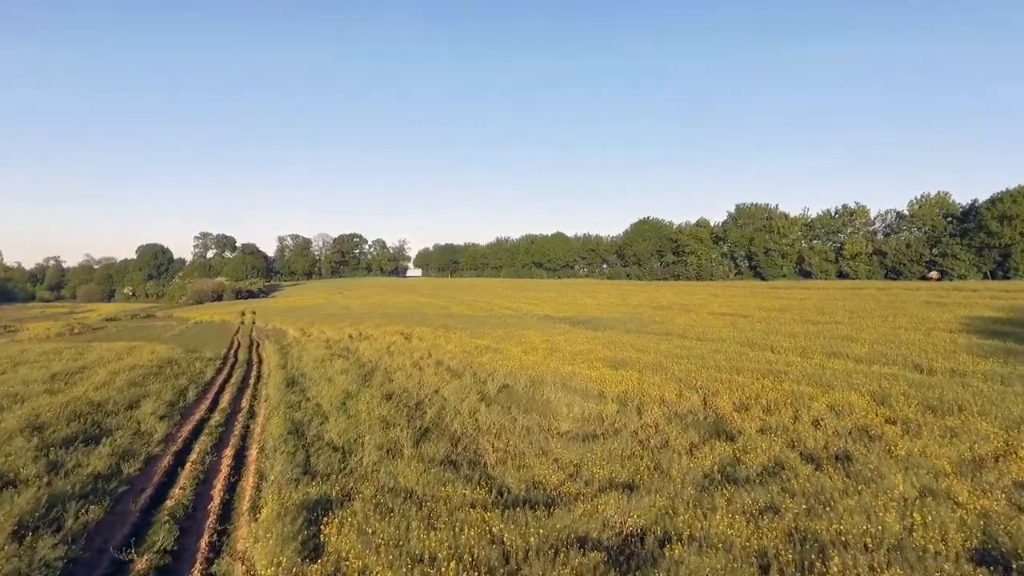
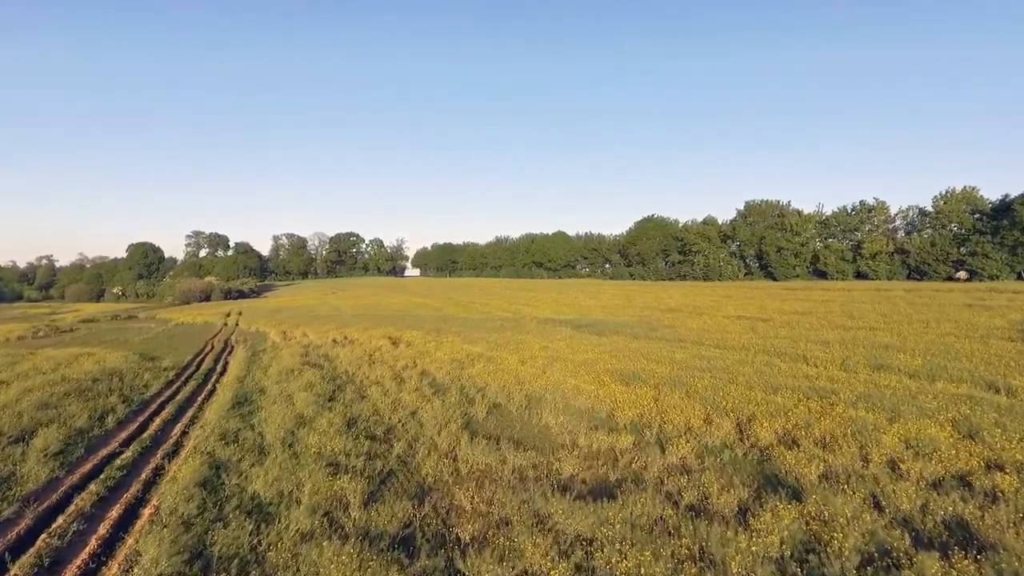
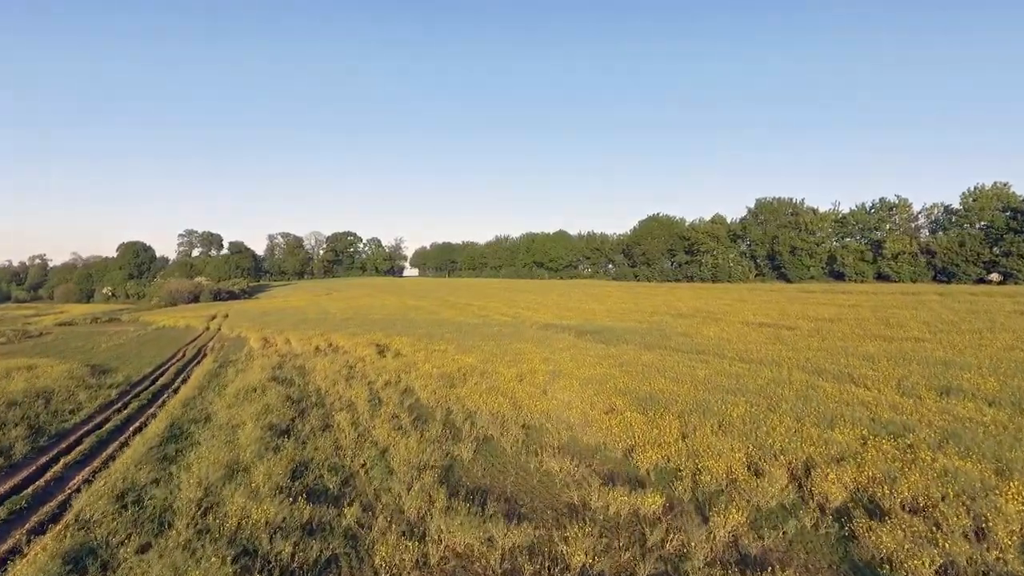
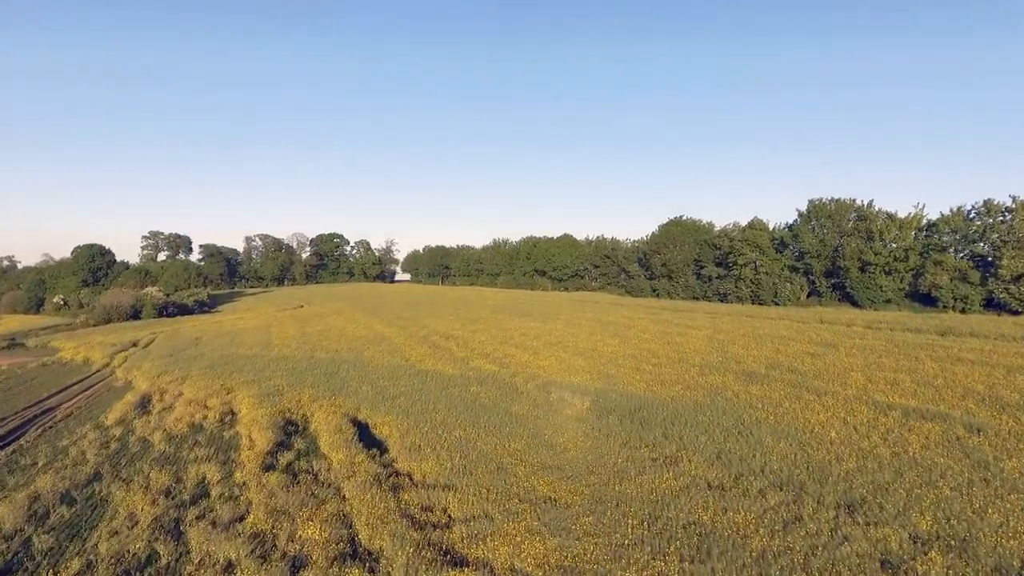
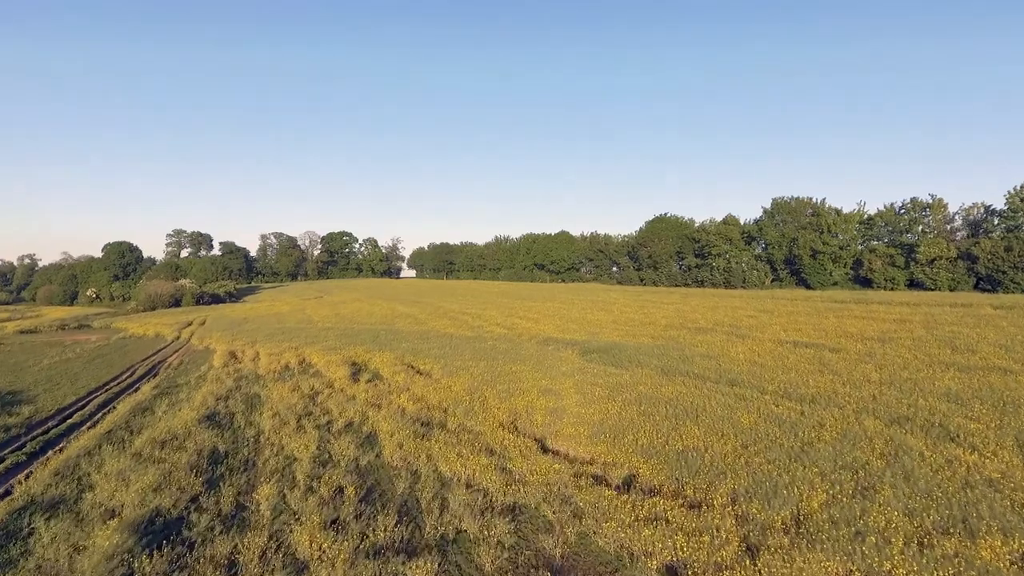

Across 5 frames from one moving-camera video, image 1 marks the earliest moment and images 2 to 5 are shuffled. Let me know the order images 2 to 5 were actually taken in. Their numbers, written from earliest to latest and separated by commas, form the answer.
2, 3, 5, 4
